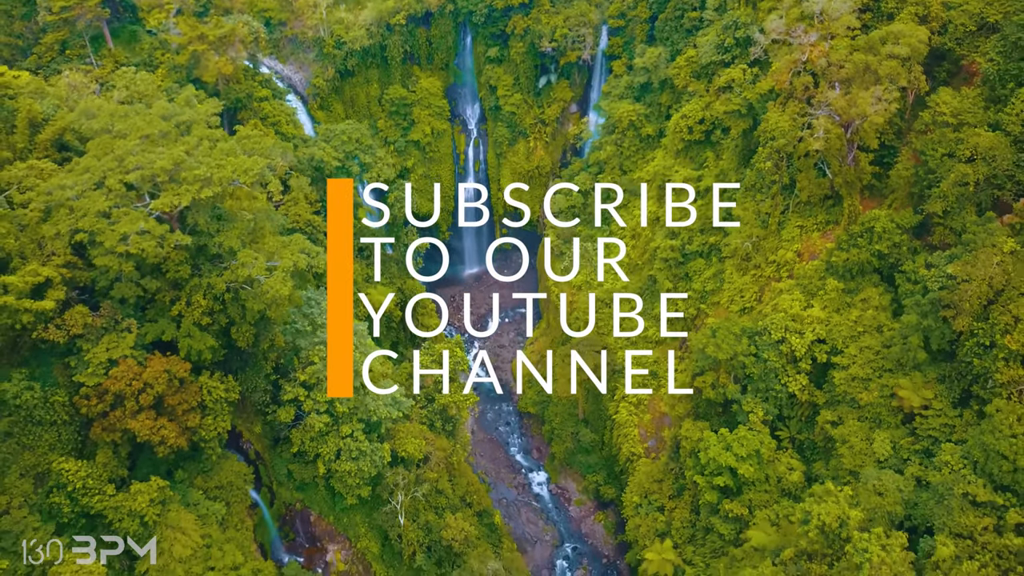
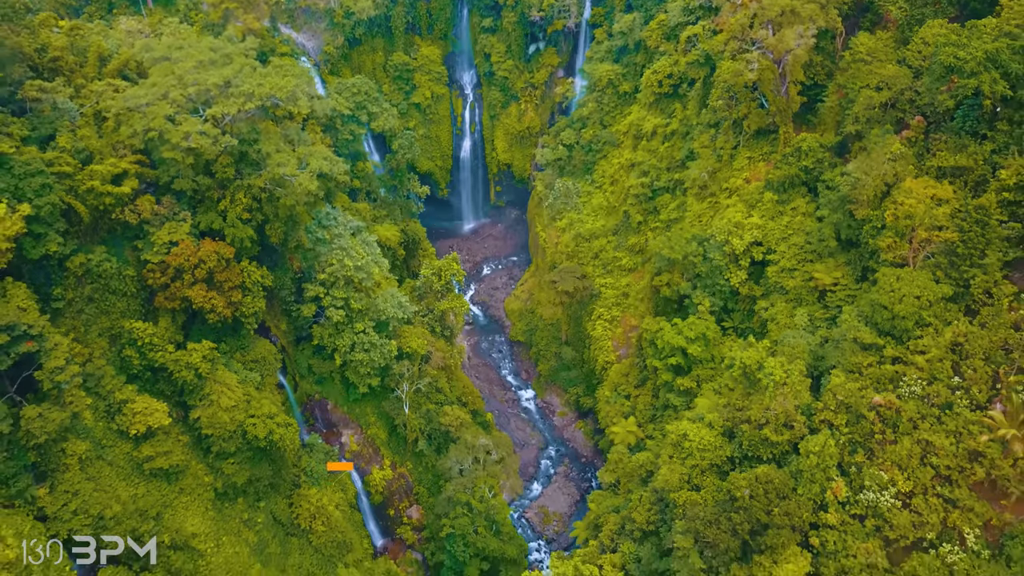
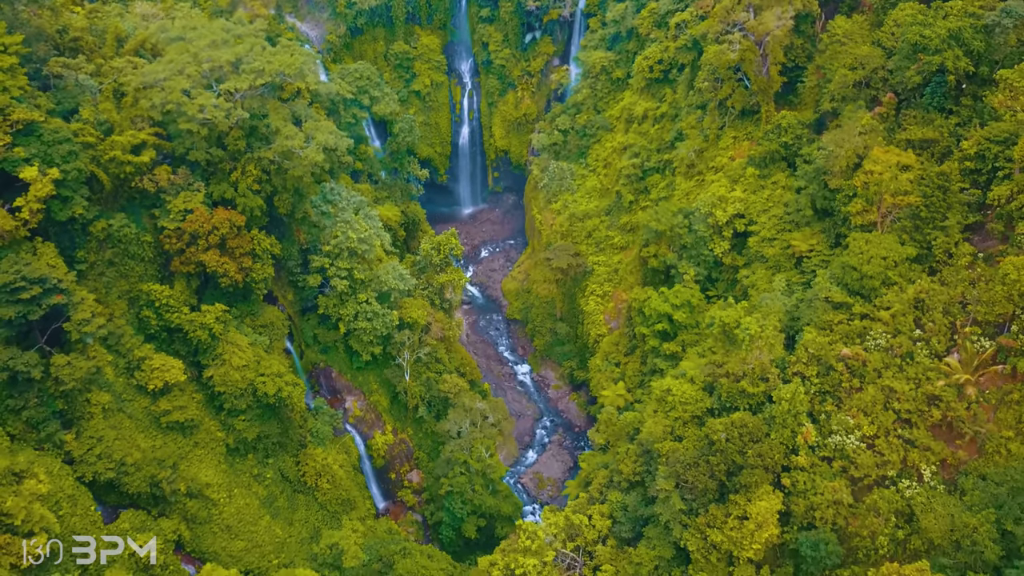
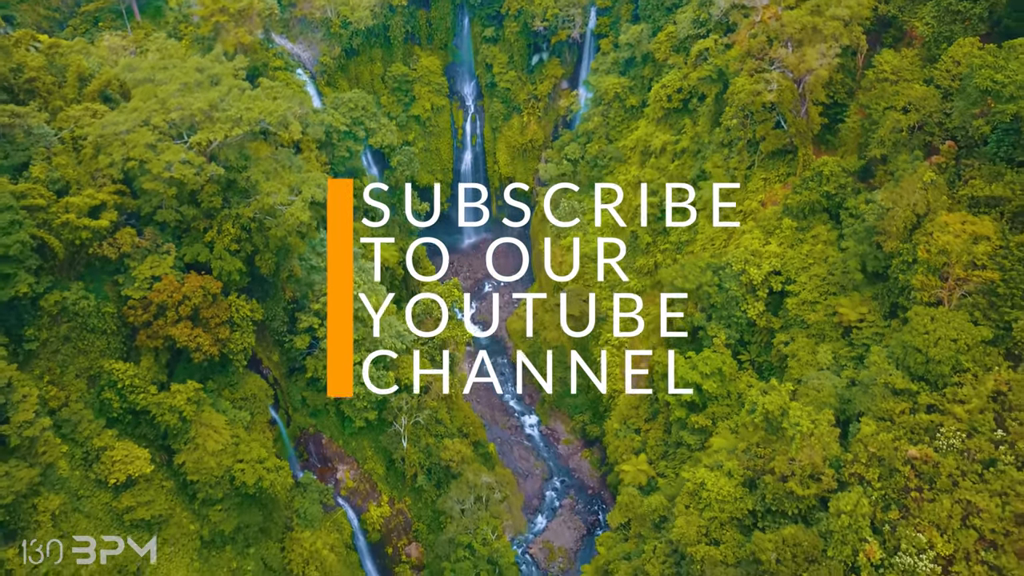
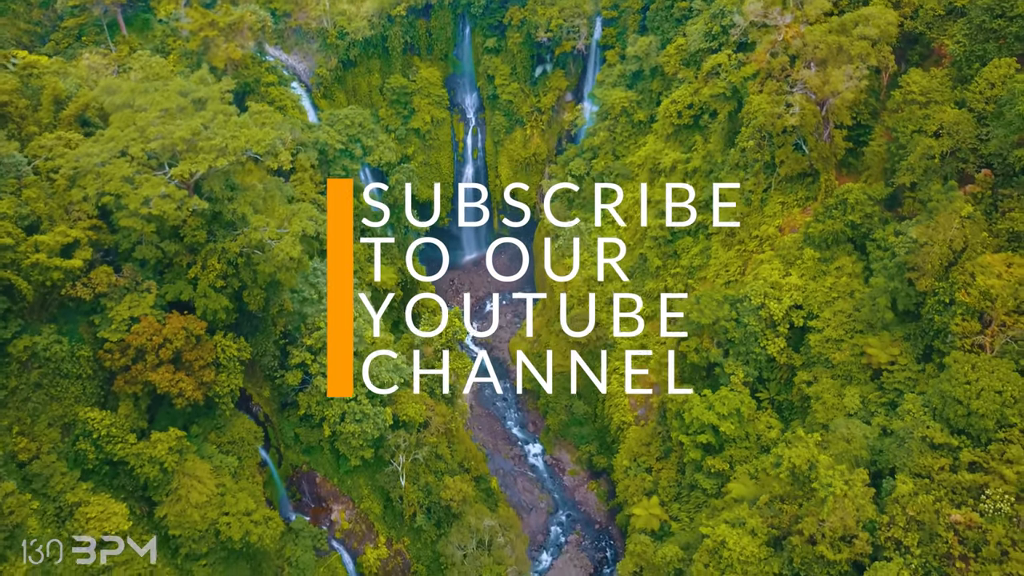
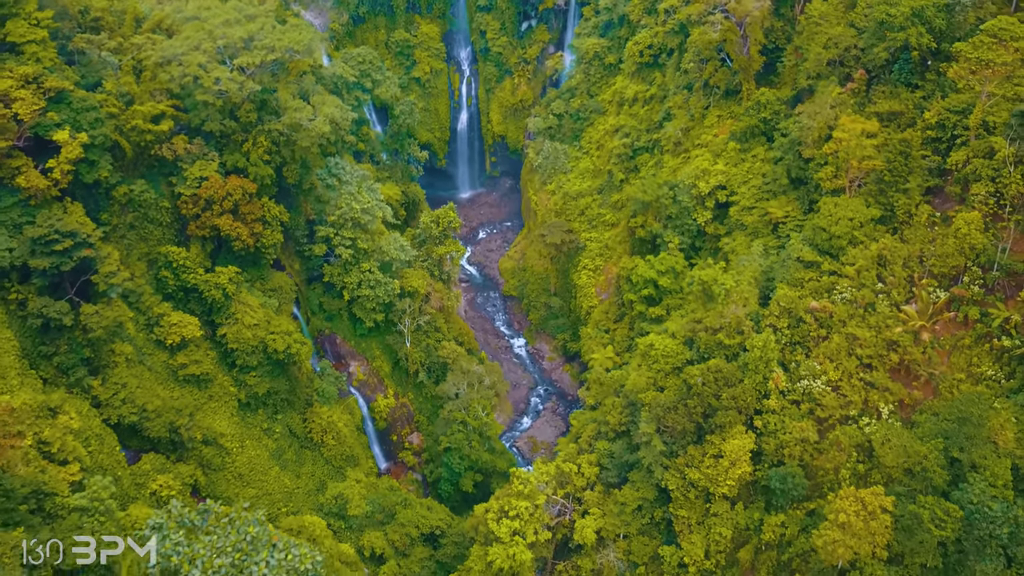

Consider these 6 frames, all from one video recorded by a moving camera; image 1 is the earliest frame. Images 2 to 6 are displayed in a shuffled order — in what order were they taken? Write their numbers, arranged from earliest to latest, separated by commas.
5, 4, 2, 3, 6
